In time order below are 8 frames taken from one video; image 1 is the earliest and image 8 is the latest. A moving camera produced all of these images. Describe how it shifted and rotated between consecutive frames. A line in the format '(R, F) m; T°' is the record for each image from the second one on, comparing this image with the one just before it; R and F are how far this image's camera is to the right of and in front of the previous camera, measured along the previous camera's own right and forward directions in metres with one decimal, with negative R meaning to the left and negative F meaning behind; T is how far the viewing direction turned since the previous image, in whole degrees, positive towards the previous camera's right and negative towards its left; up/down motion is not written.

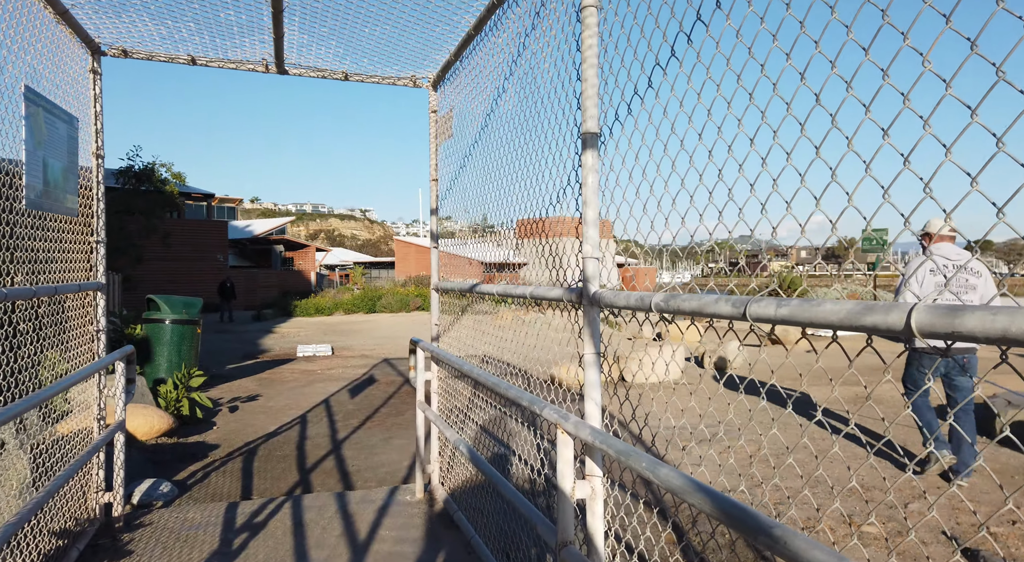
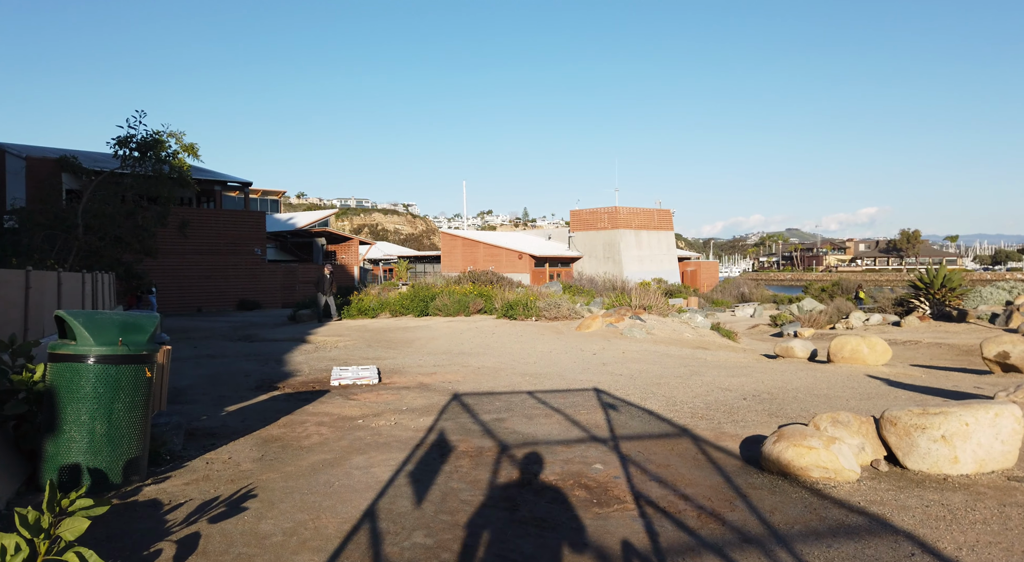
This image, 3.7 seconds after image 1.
(-0.5, +1.5) m; -4°
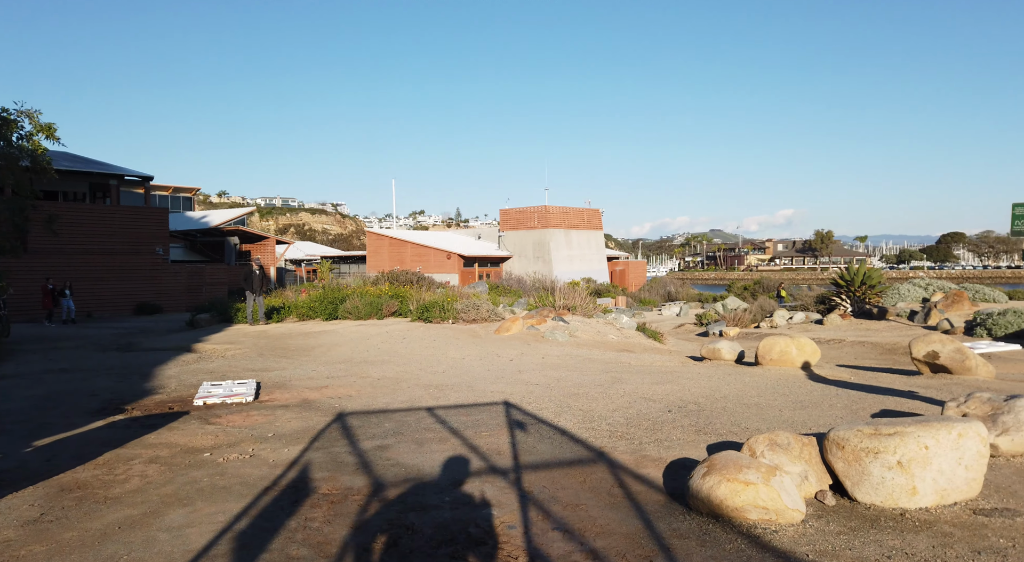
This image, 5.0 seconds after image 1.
(+0.2, +0.4) m; +6°
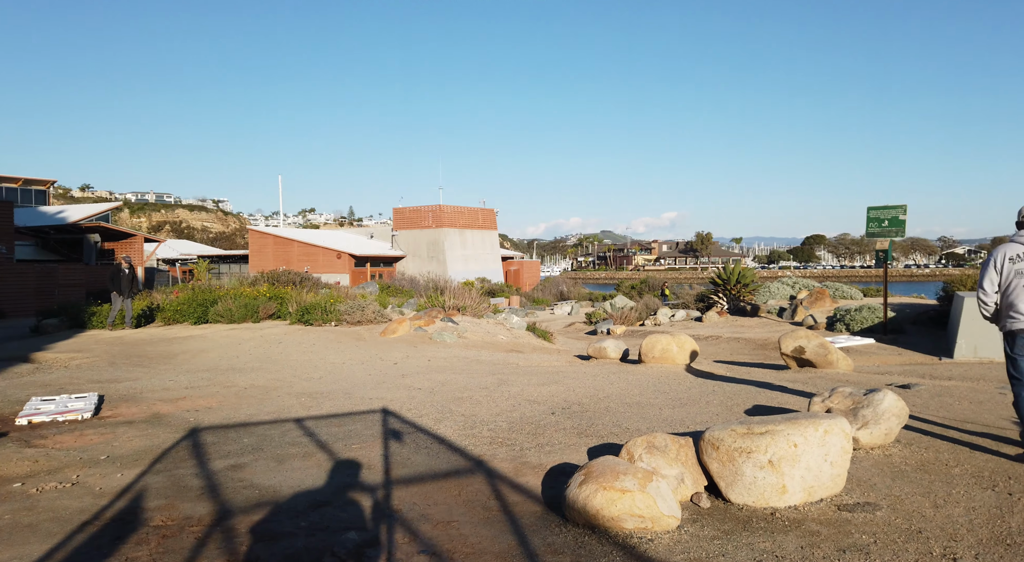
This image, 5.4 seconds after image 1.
(+0.1, +0.1) m; +10°
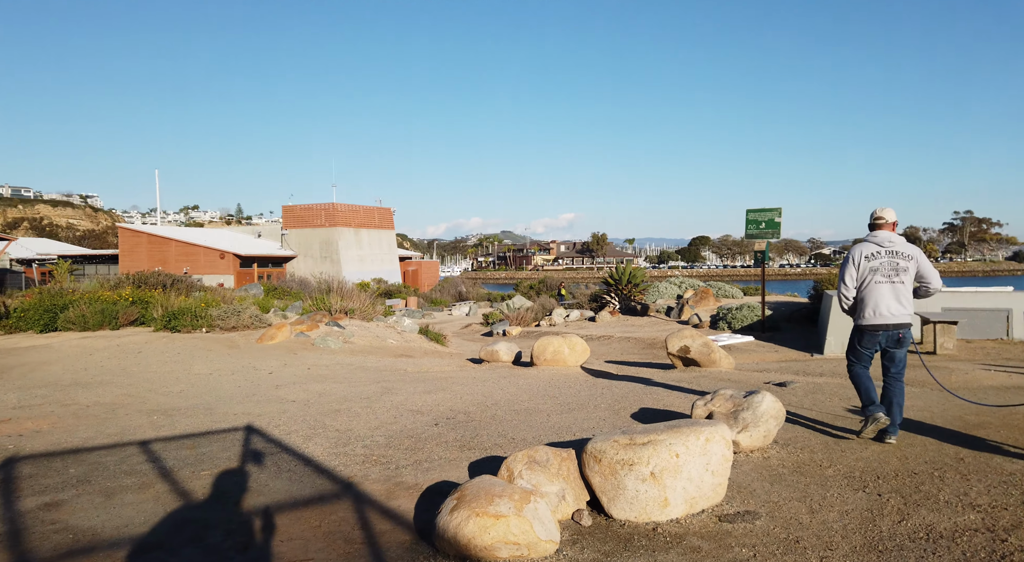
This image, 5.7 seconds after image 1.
(+0.1, +0.1) m; +9°
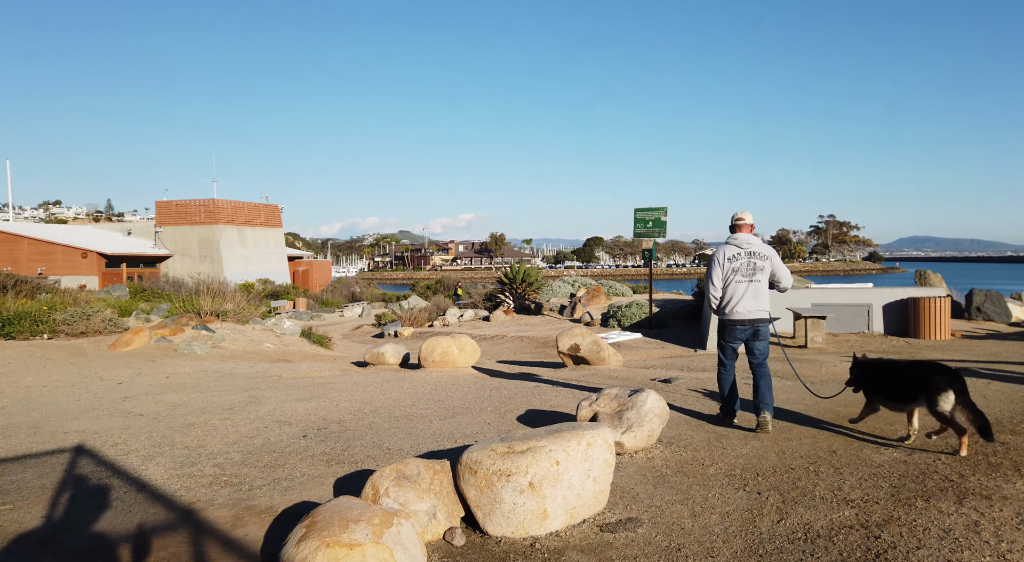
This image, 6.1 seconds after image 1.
(+0.1, +0.1) m; +9°
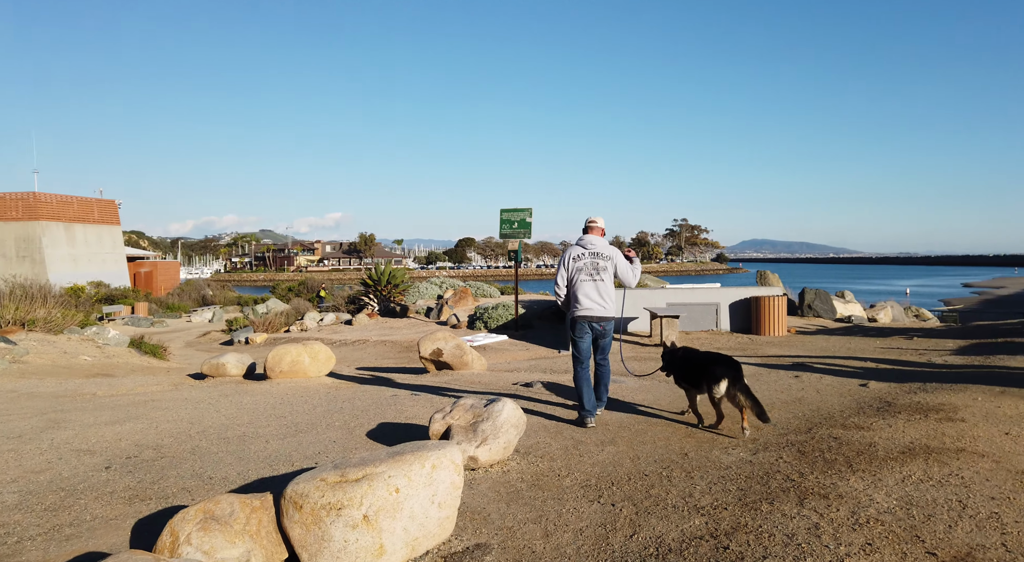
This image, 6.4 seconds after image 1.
(+0.1, +0.1) m; +12°
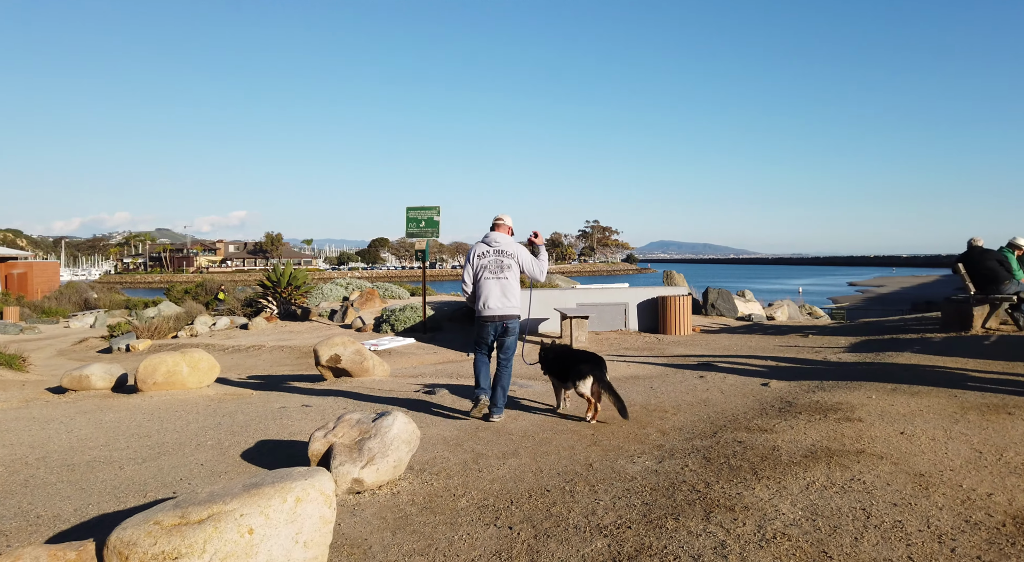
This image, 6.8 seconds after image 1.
(+0.1, +0.1) m; +8°
